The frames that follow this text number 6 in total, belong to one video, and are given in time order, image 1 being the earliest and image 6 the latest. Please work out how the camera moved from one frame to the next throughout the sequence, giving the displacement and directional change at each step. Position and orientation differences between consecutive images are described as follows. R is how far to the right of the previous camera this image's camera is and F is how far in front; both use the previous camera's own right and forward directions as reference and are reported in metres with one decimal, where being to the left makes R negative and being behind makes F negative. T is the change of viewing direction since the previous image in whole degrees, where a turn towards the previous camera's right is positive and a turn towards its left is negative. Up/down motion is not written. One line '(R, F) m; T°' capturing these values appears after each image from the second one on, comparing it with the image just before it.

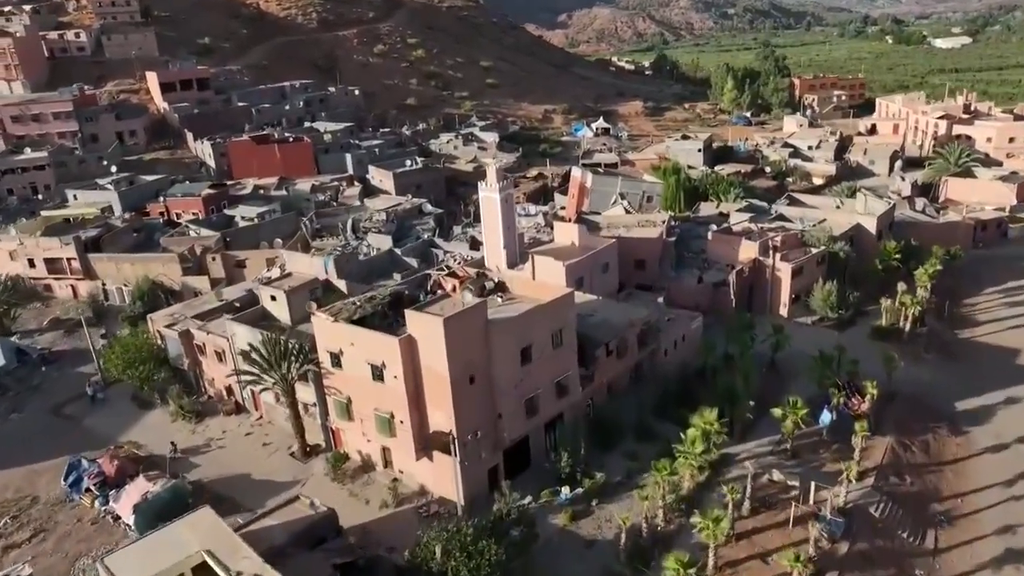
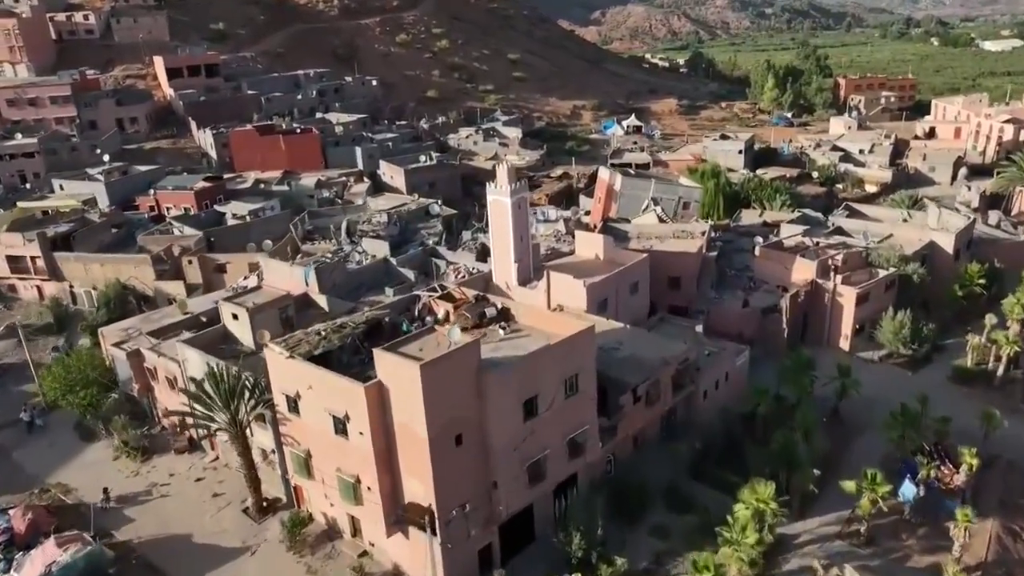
(+0.6, +5.7) m; -2°
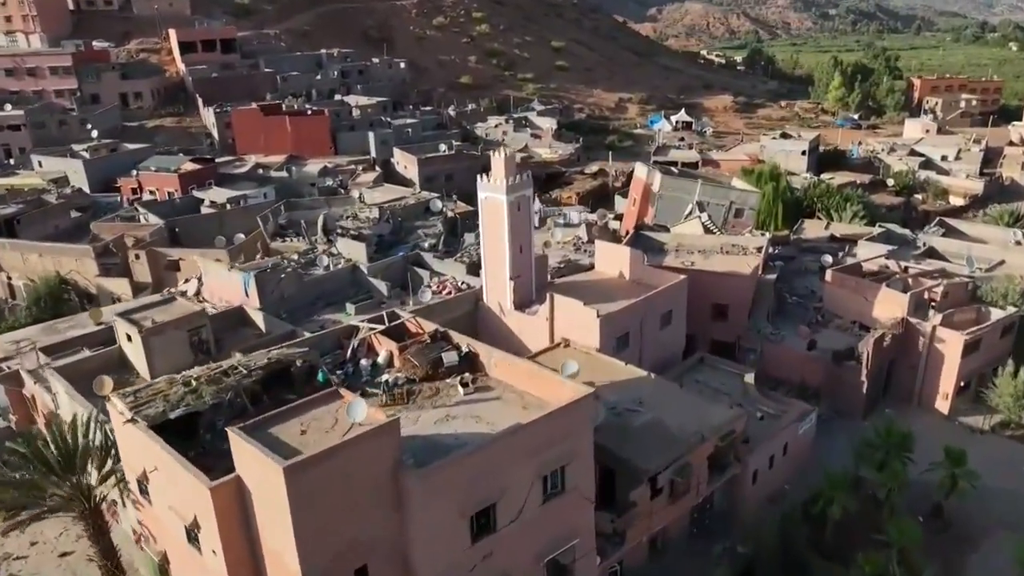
(+1.6, +7.3) m; -3°
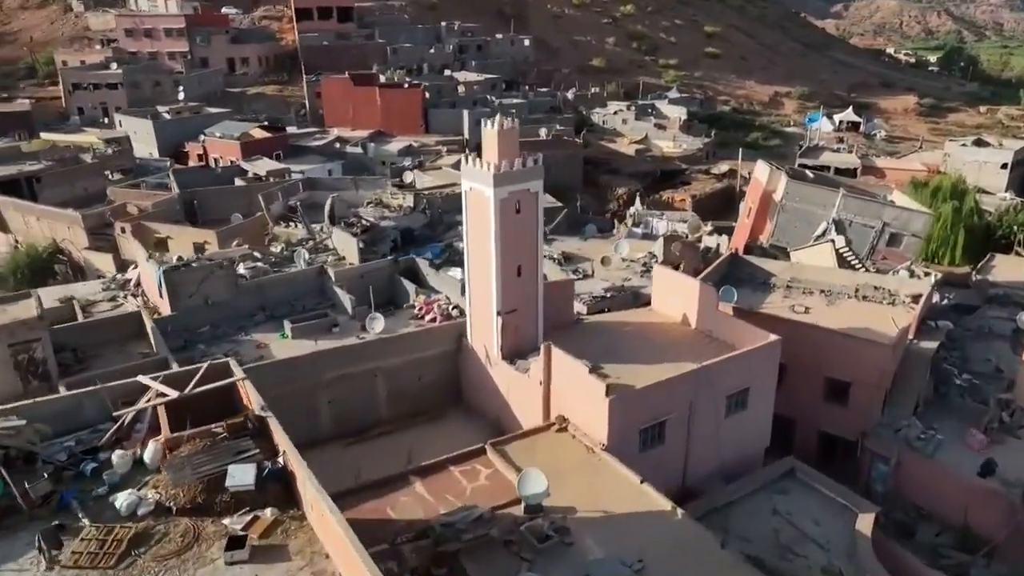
(+3.4, +8.5) m; -11°
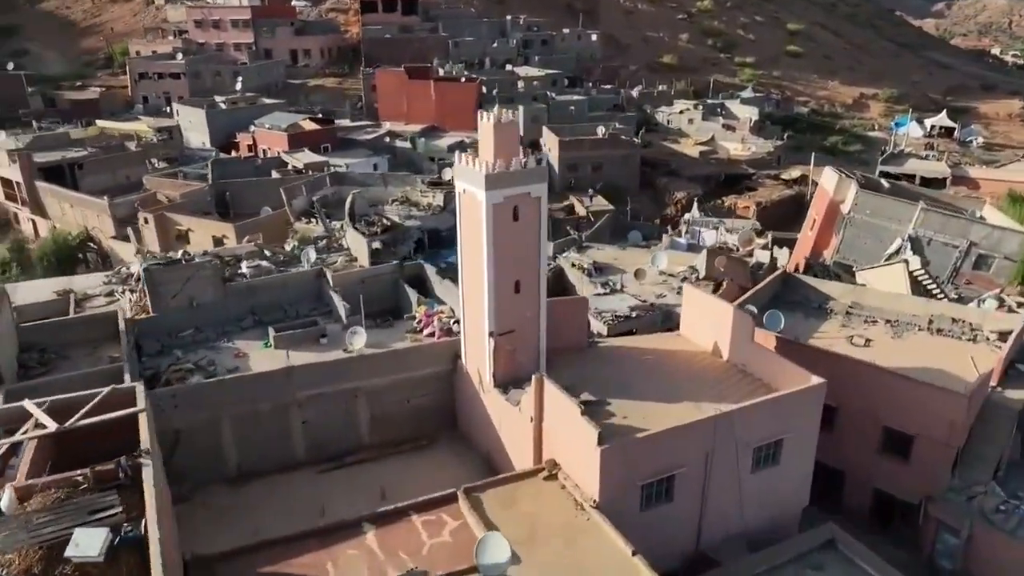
(+1.5, +2.2) m; -6°
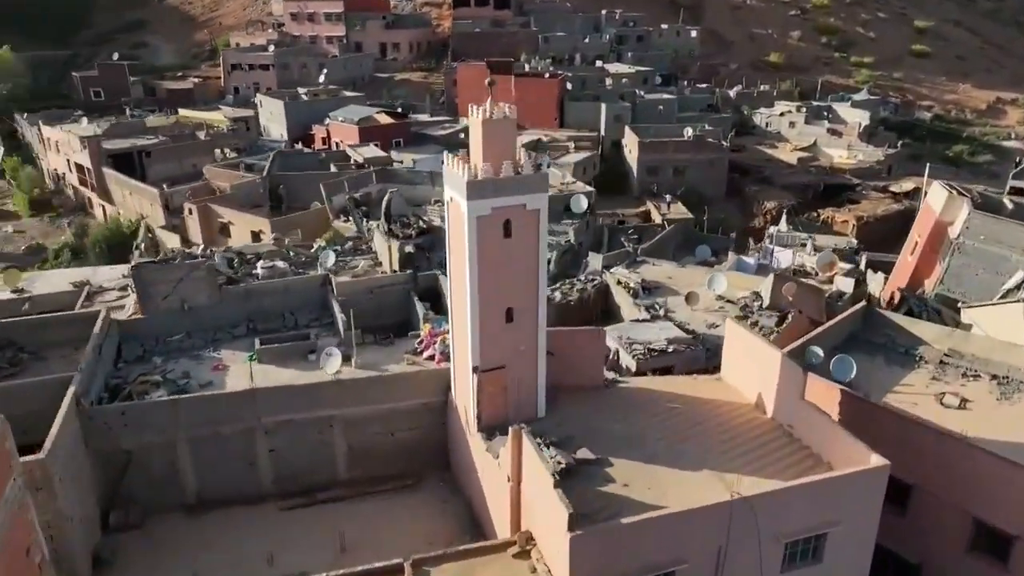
(+1.8, +2.4) m; -8°
